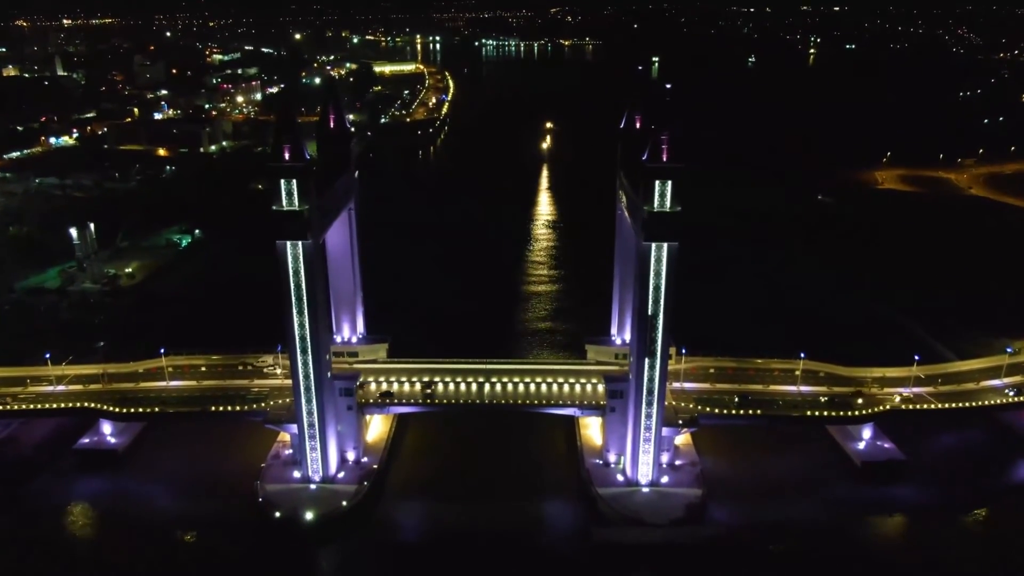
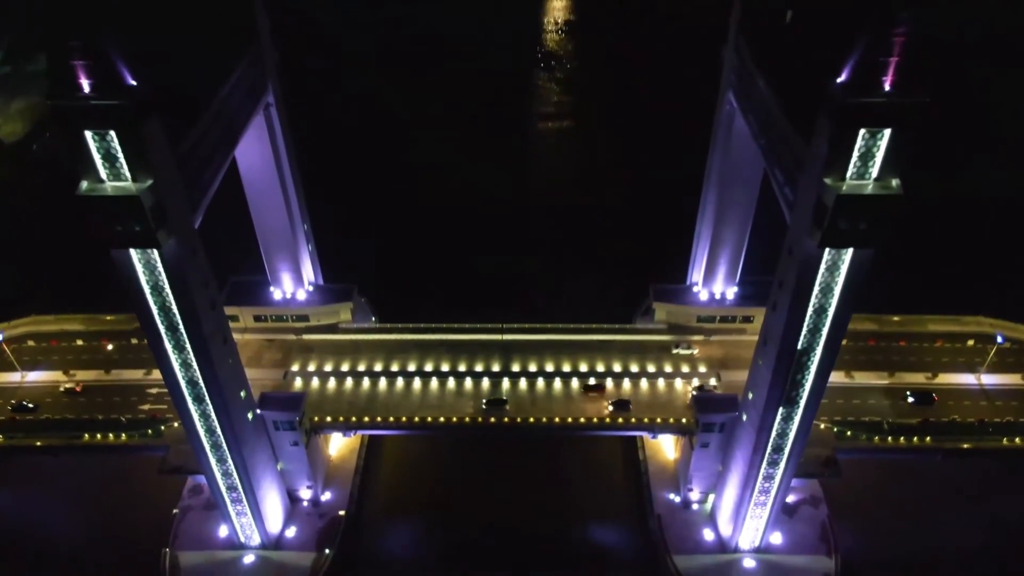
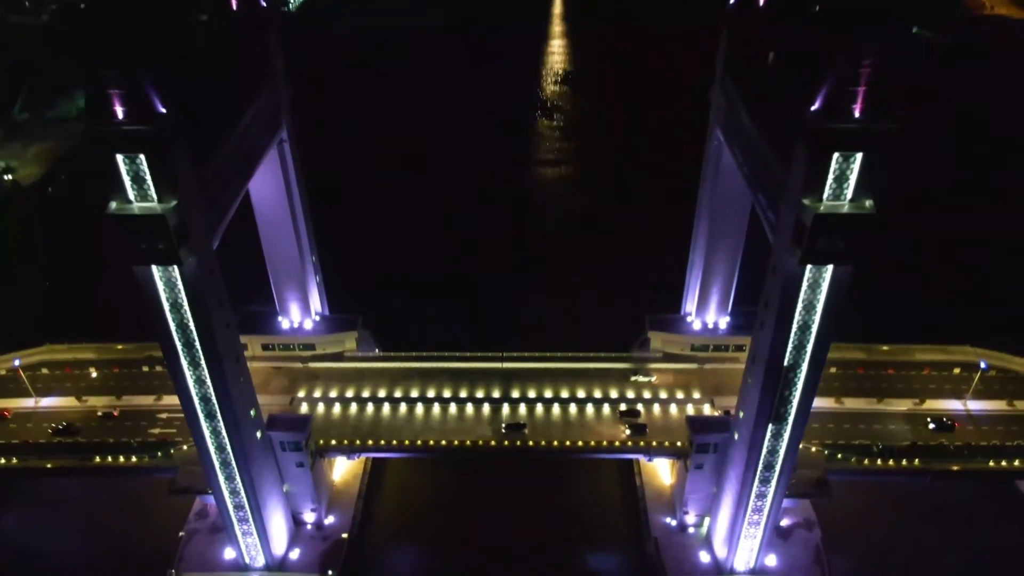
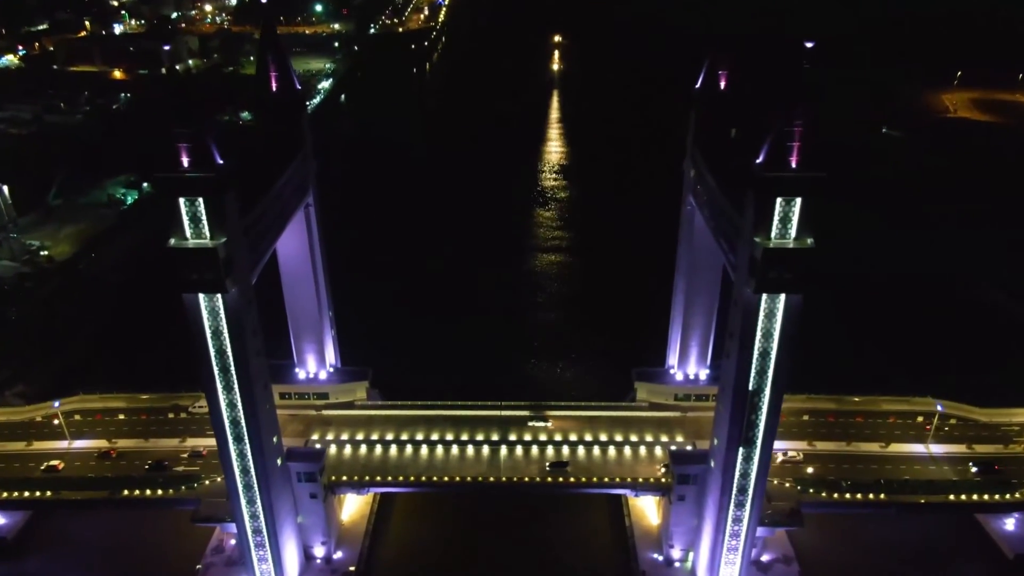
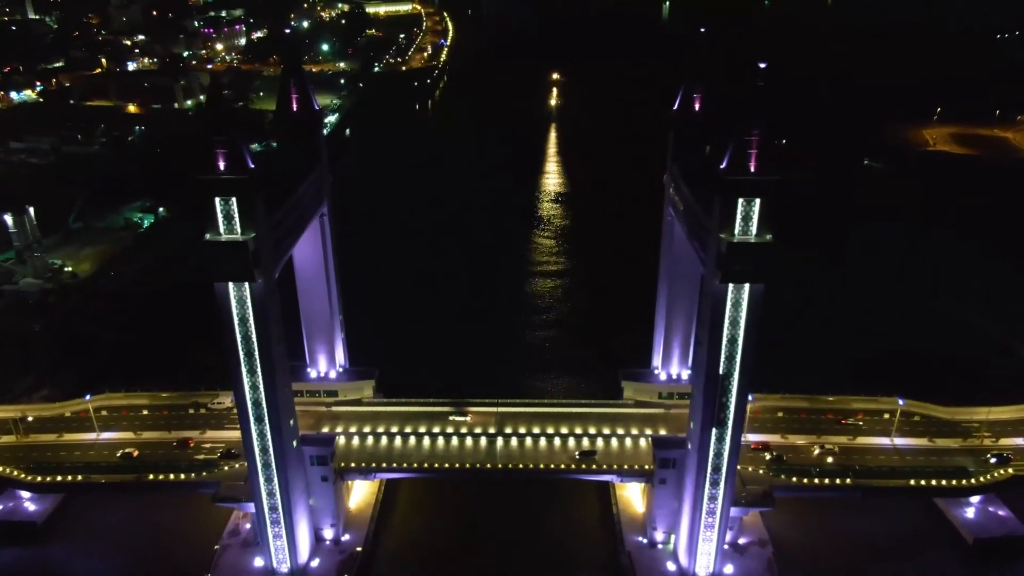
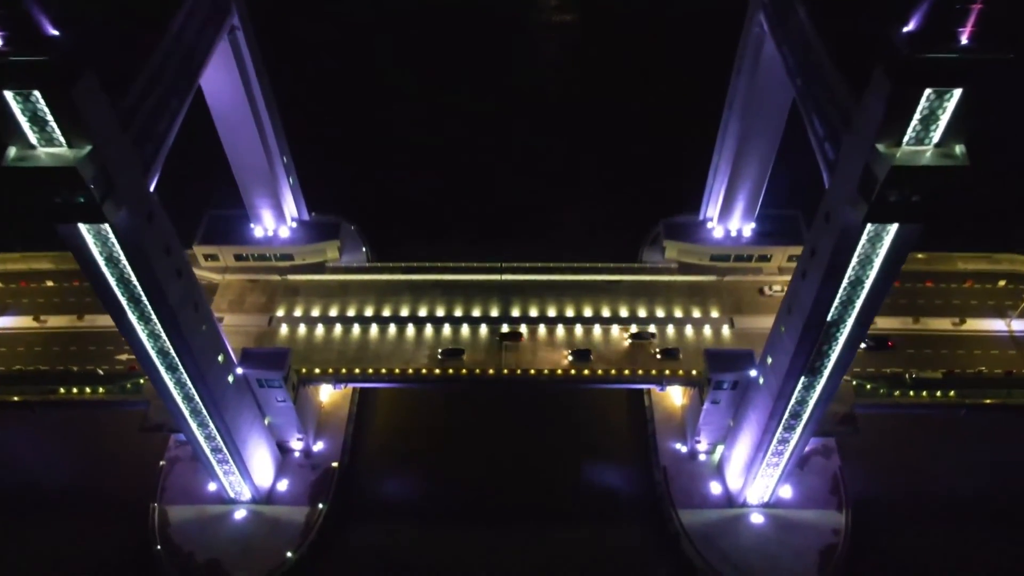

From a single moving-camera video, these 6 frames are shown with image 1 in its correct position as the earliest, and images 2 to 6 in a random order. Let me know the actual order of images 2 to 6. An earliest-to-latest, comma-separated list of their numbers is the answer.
5, 4, 3, 2, 6
